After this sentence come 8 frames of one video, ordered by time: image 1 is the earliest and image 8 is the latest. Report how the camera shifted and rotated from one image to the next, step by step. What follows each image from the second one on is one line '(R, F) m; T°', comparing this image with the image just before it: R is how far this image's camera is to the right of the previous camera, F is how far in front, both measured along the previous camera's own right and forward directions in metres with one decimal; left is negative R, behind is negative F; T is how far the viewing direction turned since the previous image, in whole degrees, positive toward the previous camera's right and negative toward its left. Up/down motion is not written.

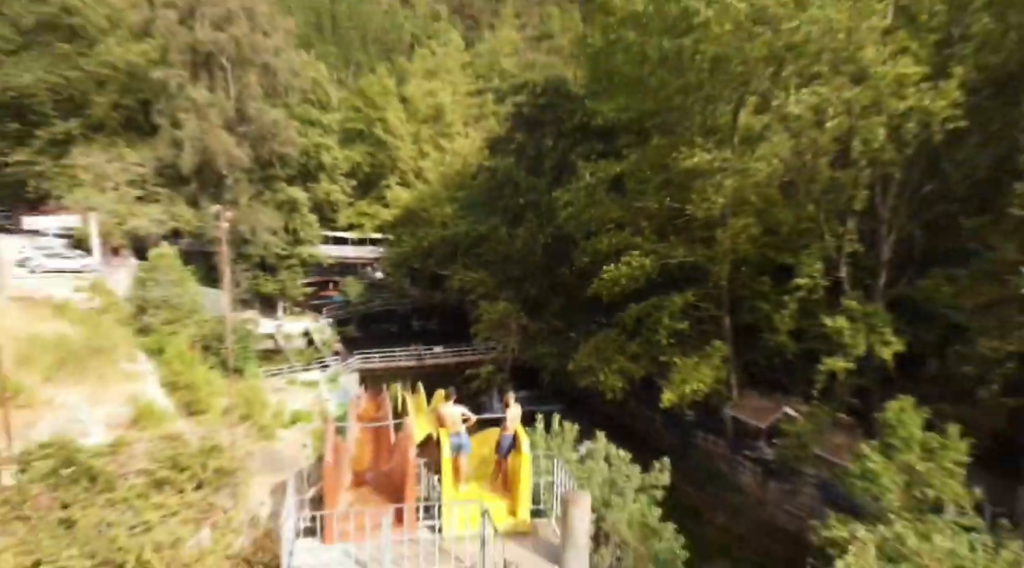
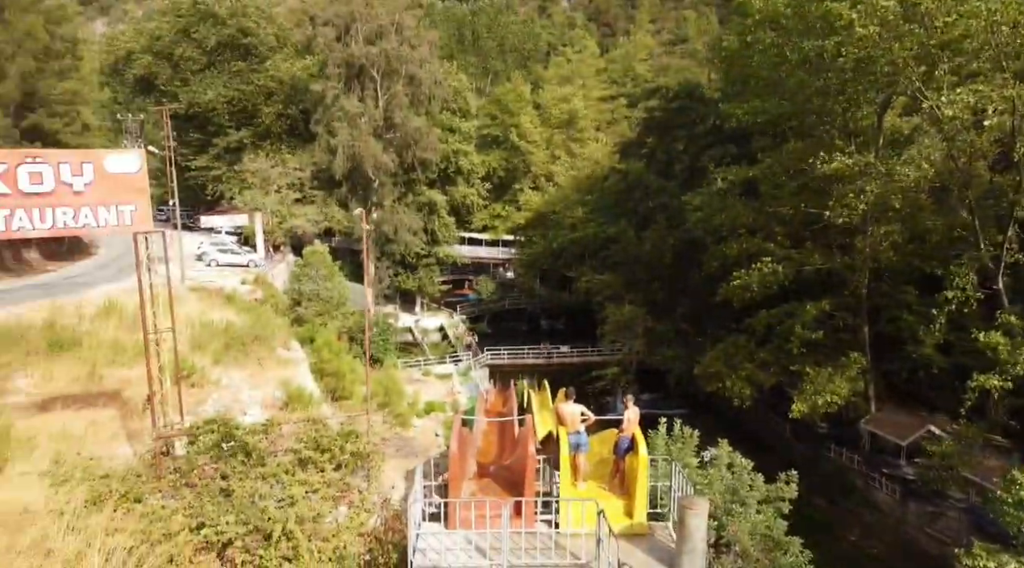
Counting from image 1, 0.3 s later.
(+0.3, -0.6) m; -10°
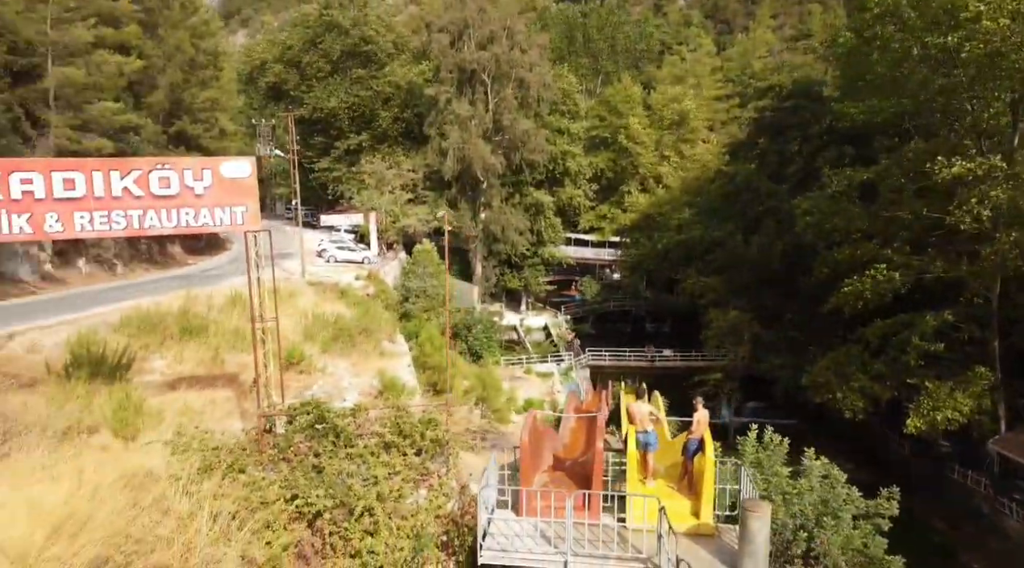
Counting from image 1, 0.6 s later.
(+0.3, -0.3) m; -8°
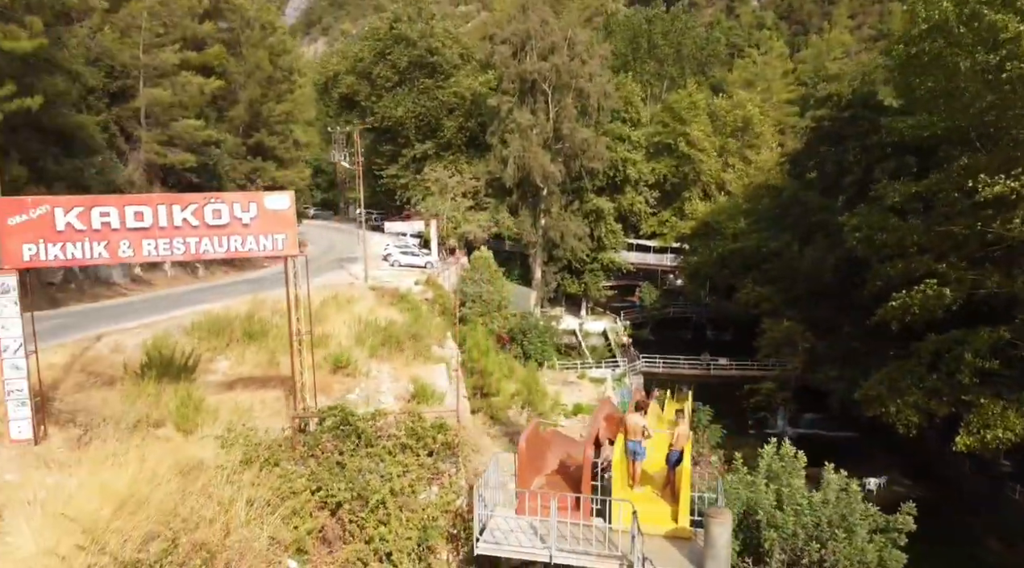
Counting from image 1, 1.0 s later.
(+0.7, -0.8) m; -5°
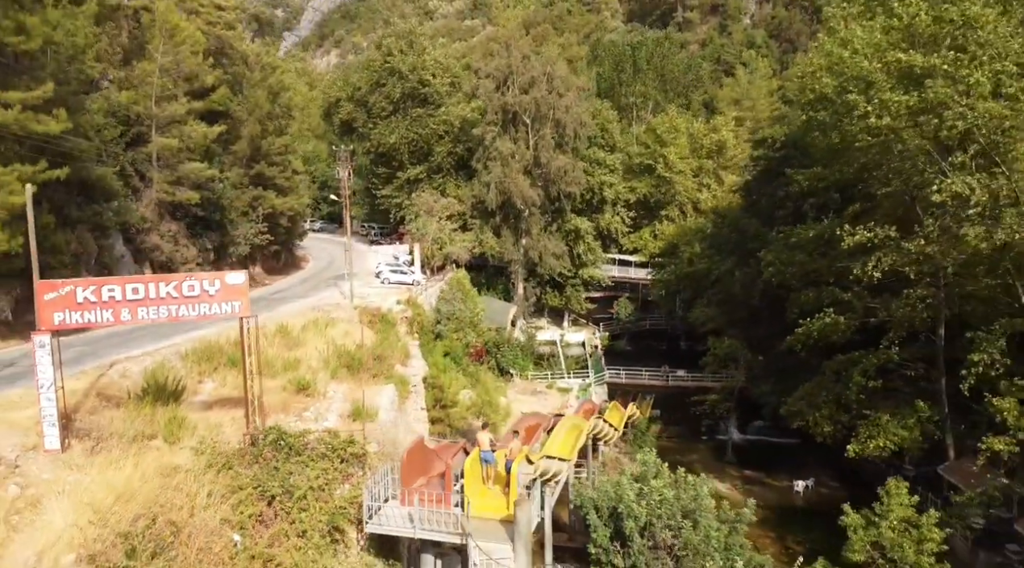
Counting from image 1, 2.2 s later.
(+1.9, -3.1) m; -1°
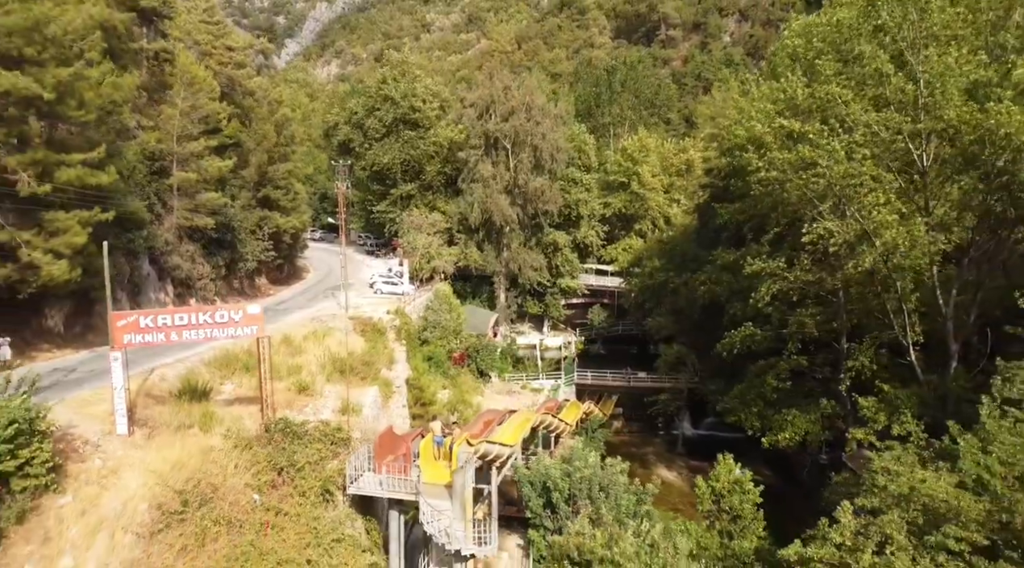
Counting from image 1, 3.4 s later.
(+1.1, -4.1) m; 0°
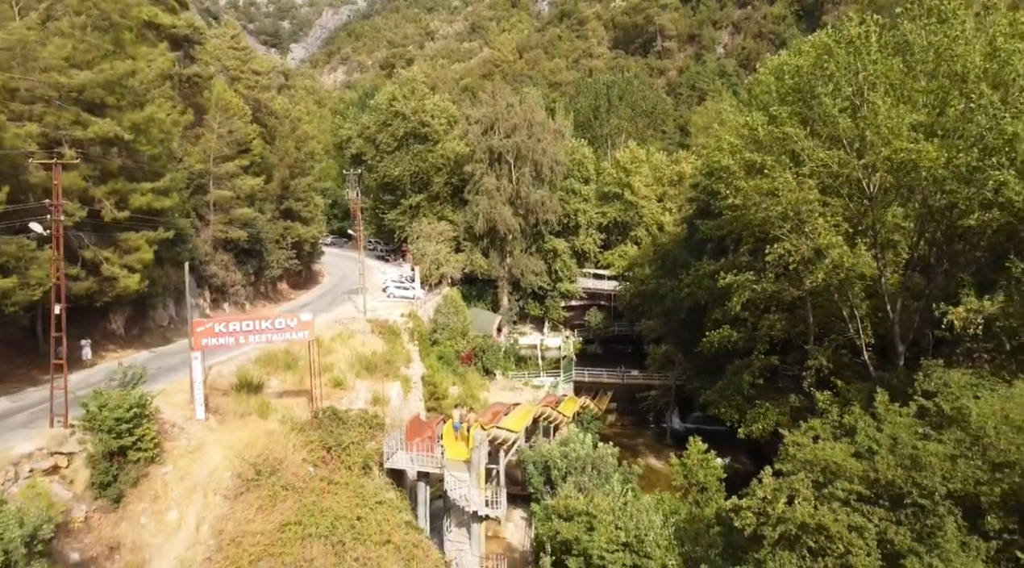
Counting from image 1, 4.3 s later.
(-0.1, -3.3) m; 0°
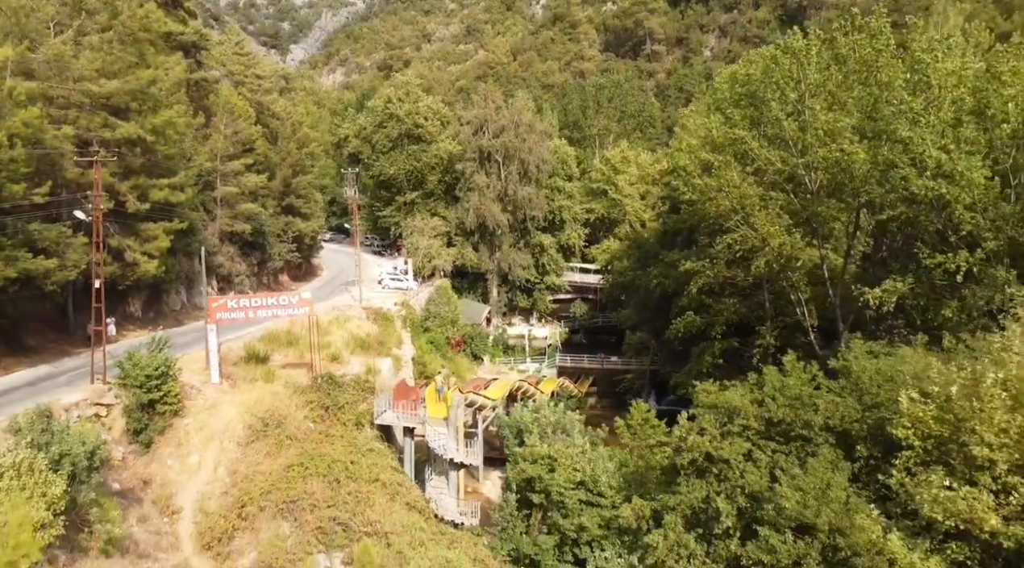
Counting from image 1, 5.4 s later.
(+0.7, -2.8) m; 0°
